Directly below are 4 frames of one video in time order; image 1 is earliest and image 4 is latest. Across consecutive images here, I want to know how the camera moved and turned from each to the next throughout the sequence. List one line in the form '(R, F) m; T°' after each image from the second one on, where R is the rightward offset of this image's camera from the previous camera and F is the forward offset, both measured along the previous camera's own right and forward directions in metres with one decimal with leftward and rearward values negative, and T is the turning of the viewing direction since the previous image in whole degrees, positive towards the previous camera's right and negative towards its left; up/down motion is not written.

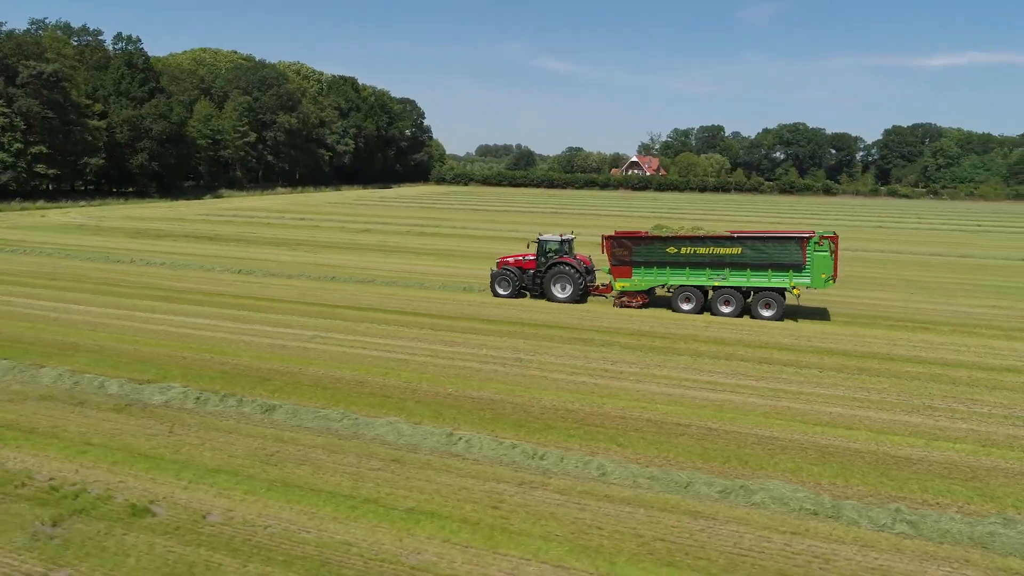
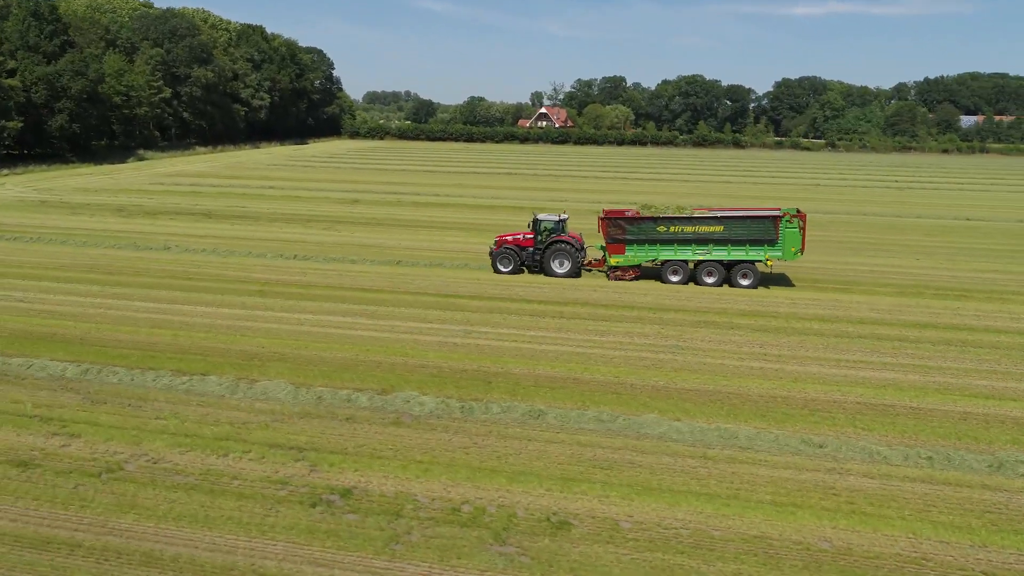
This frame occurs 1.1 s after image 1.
(-4.6, -0.5) m; +9°
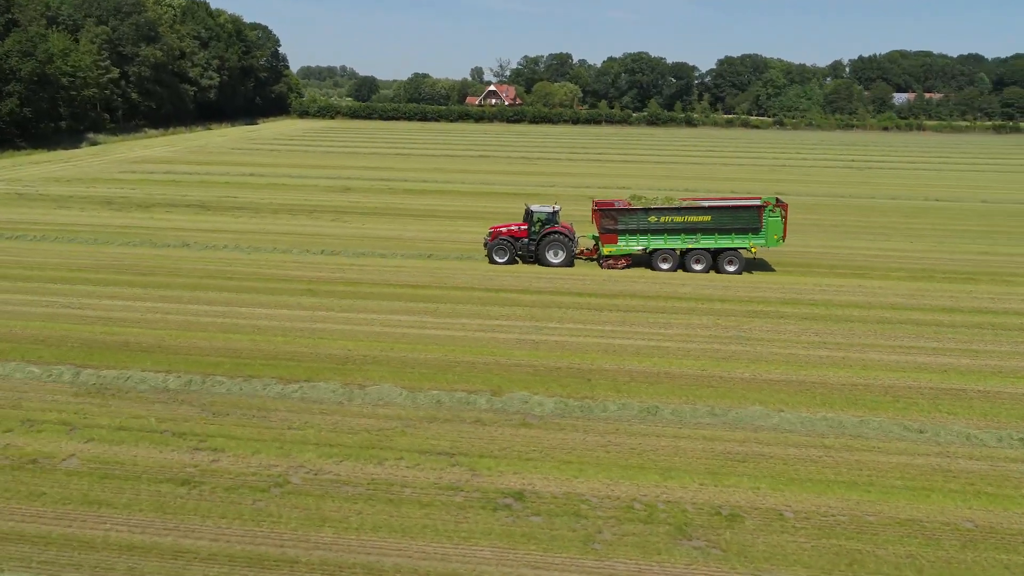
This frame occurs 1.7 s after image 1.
(-2.4, -0.3) m; +5°
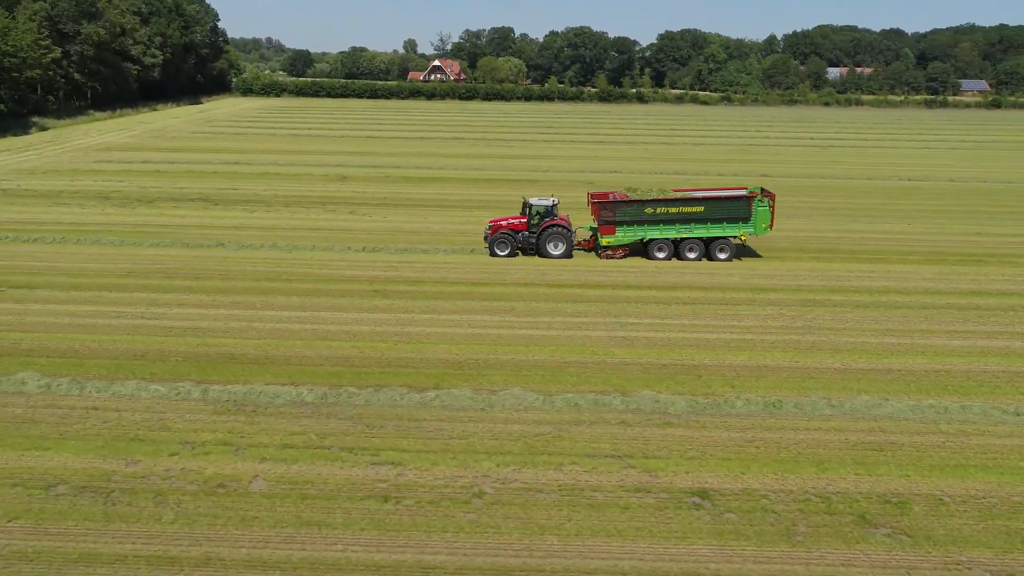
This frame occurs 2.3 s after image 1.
(-2.9, -0.3) m; +5°
